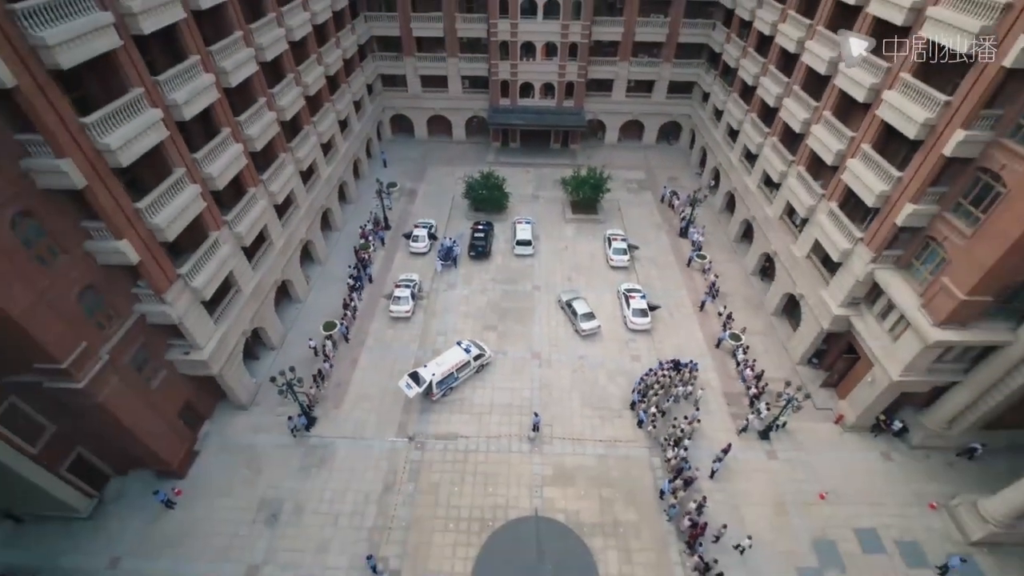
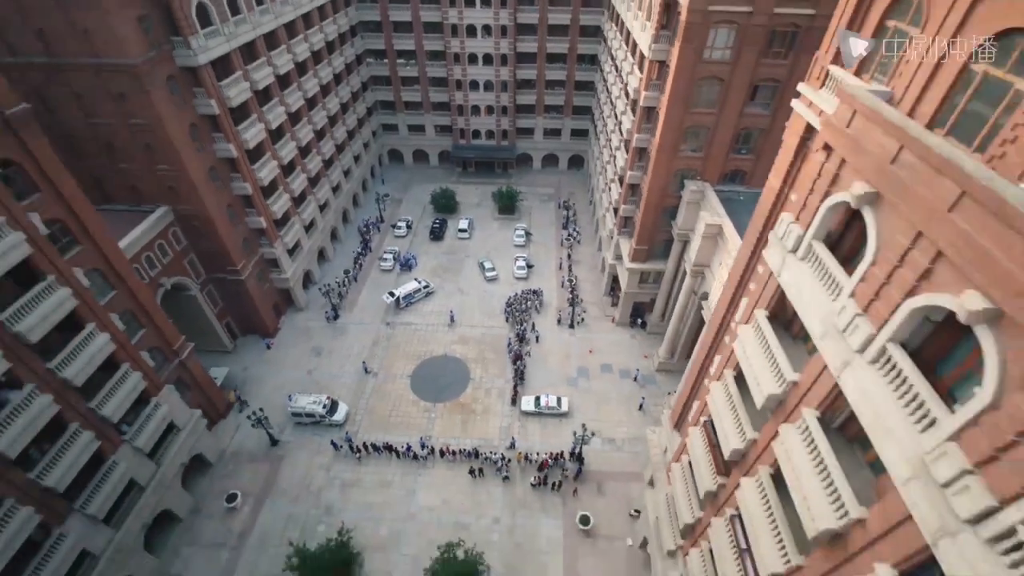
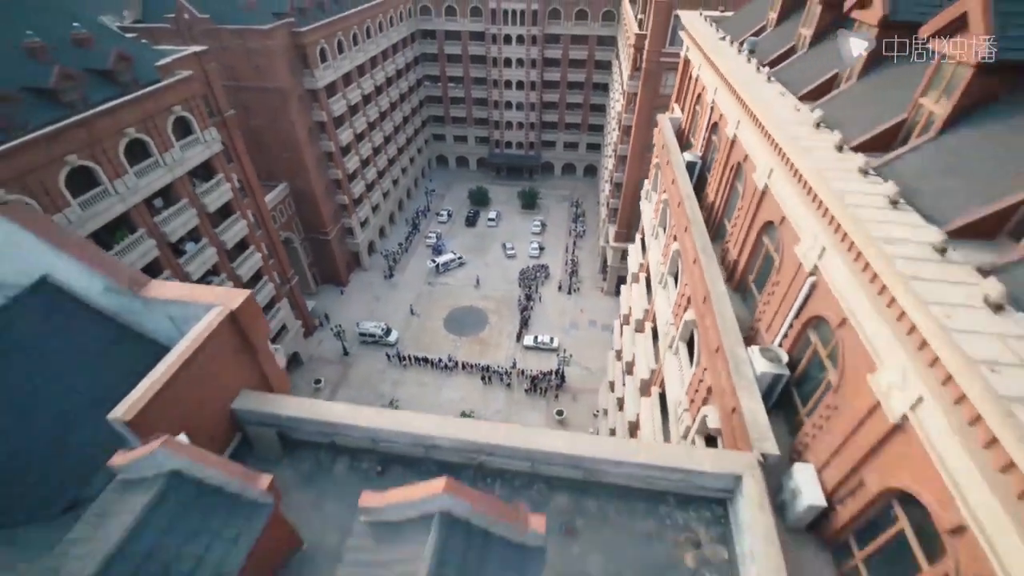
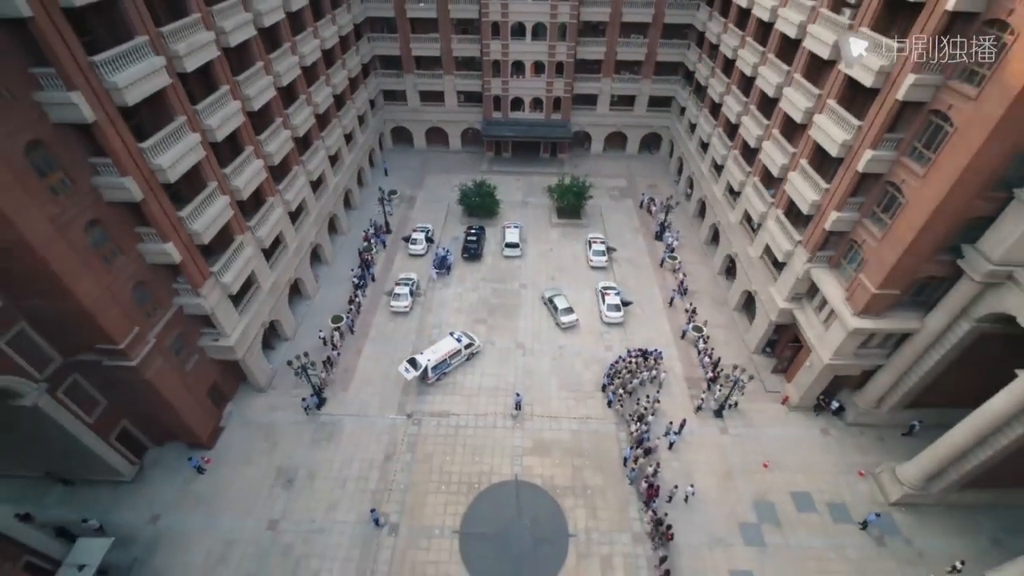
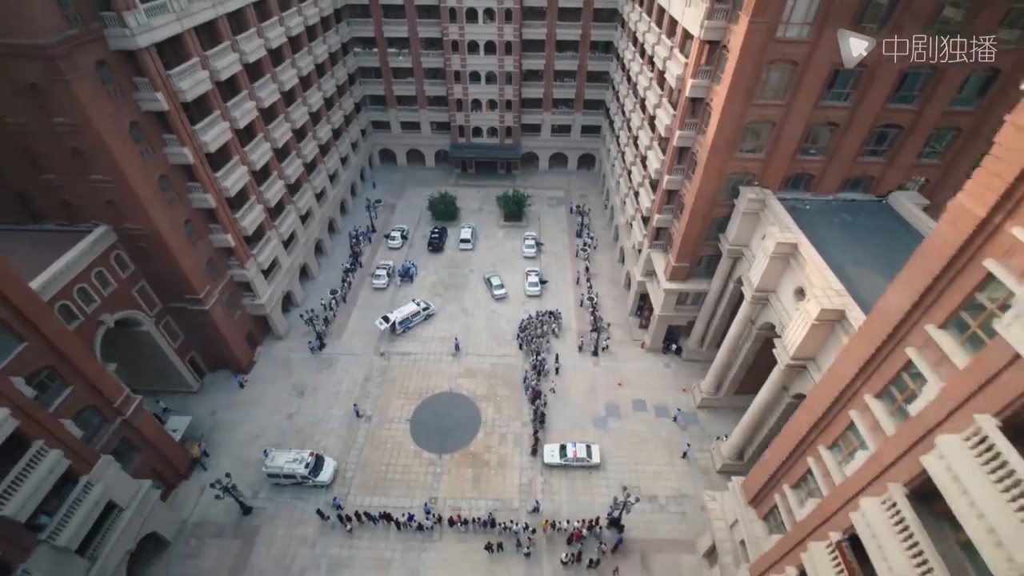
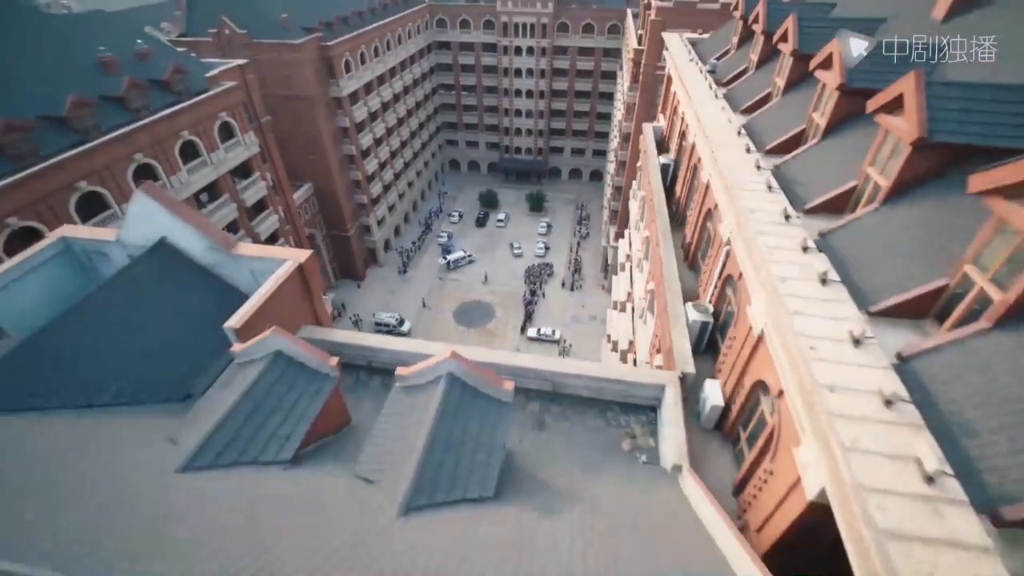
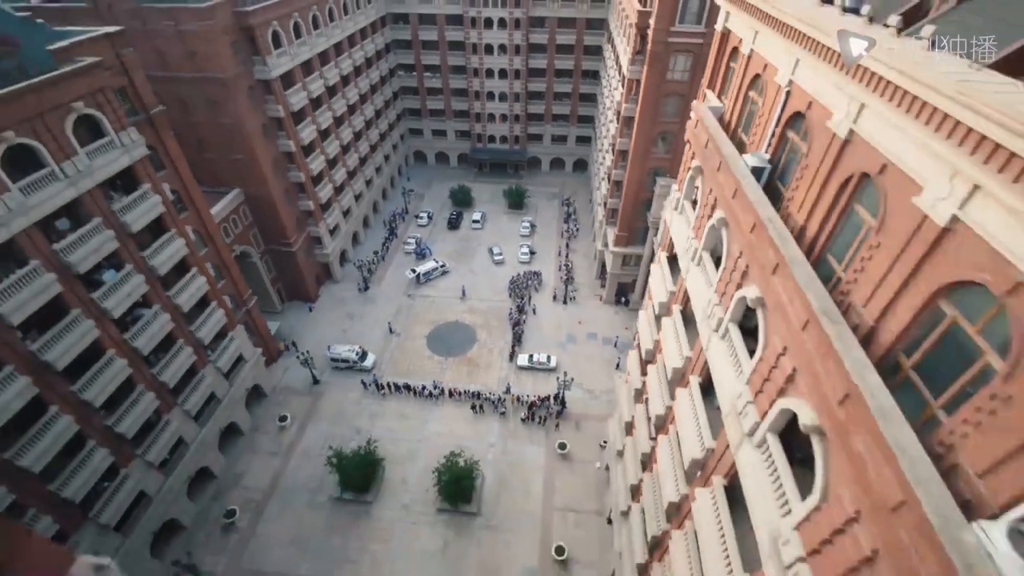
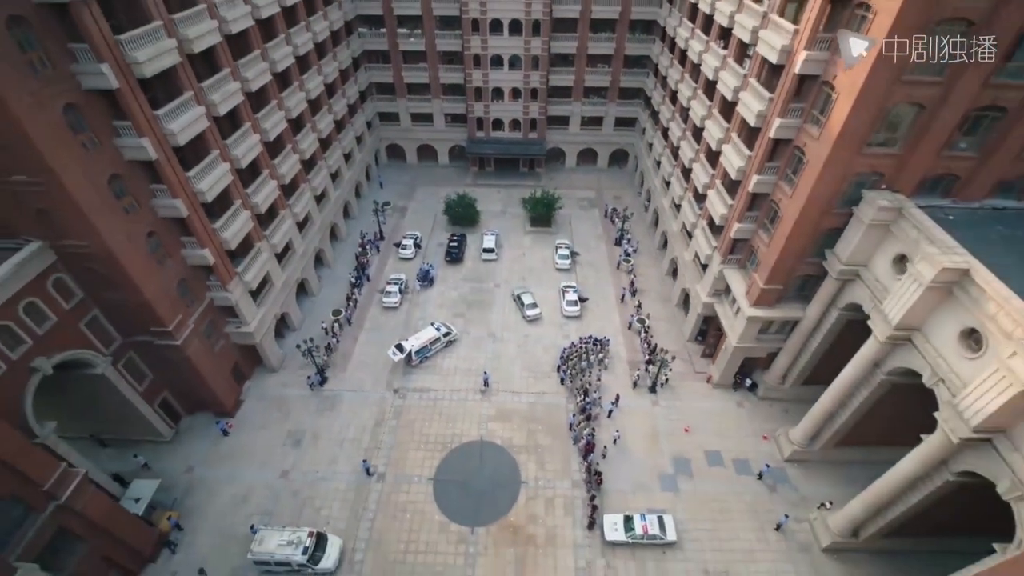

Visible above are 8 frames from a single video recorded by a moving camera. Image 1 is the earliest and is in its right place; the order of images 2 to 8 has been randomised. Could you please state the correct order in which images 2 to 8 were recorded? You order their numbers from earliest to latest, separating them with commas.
4, 8, 5, 2, 7, 3, 6
